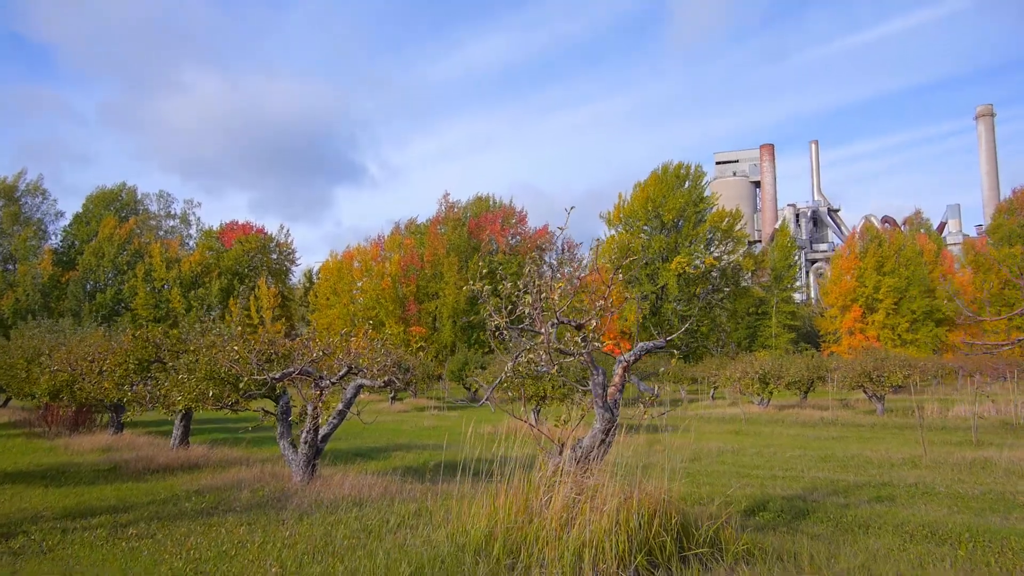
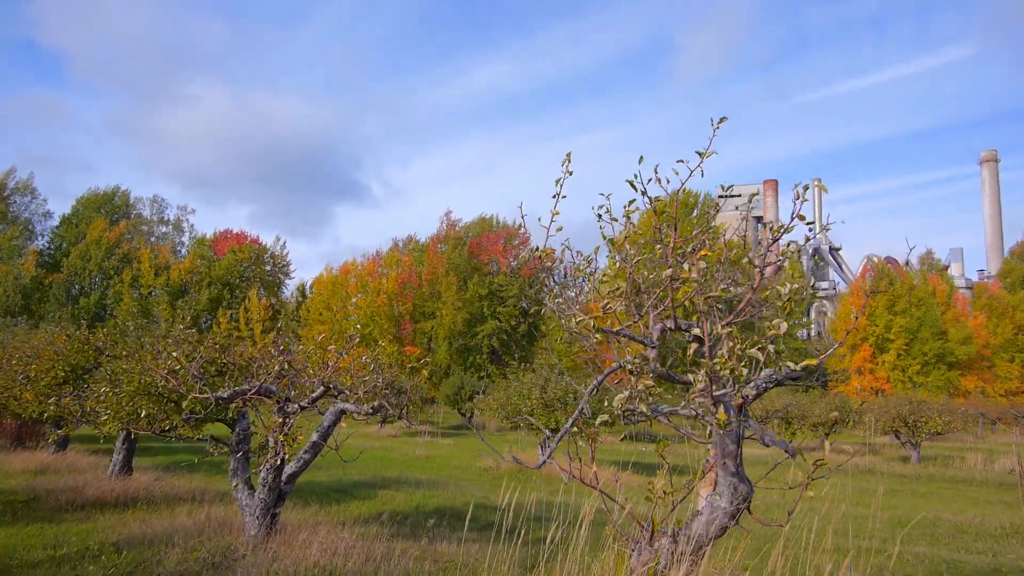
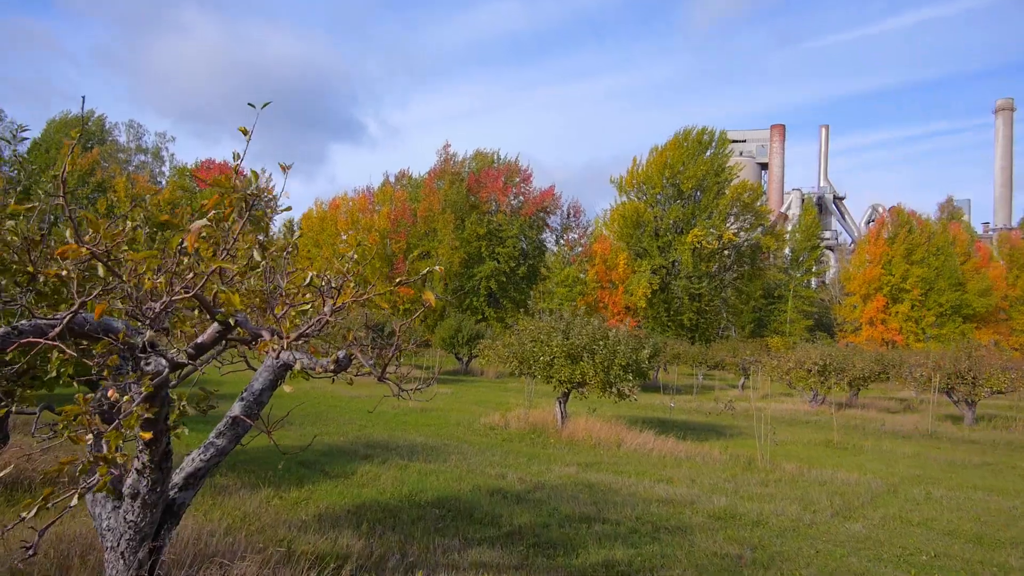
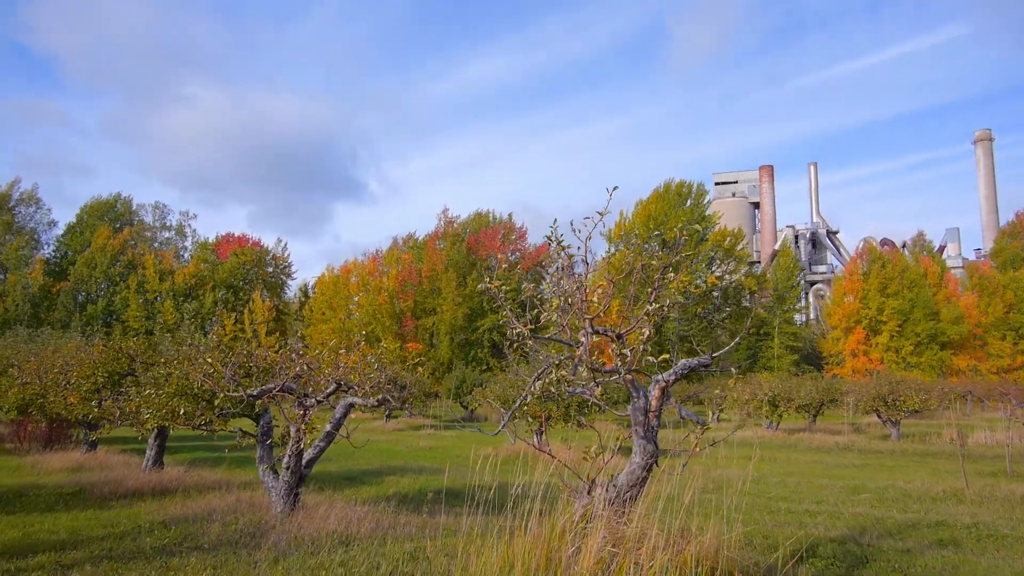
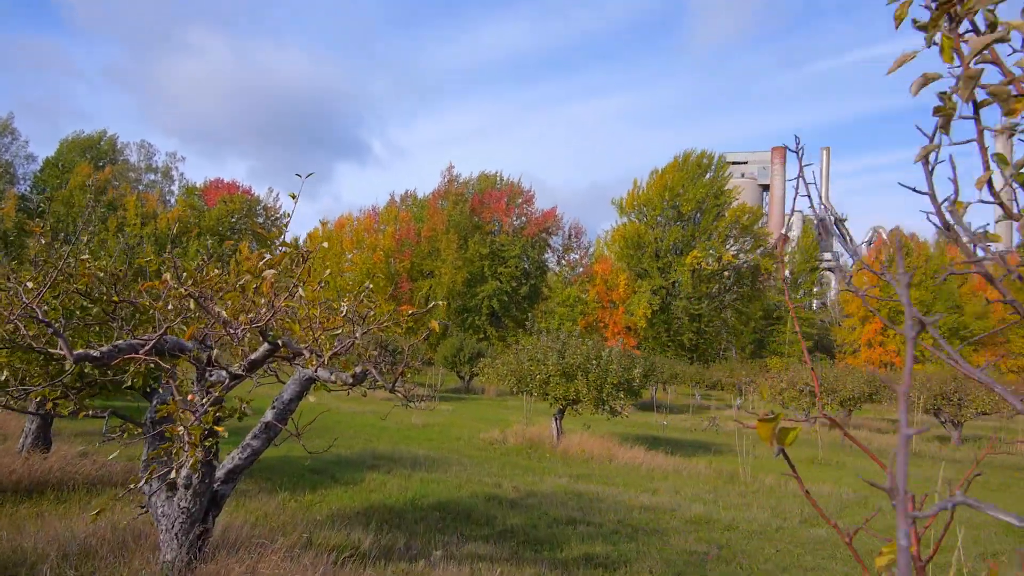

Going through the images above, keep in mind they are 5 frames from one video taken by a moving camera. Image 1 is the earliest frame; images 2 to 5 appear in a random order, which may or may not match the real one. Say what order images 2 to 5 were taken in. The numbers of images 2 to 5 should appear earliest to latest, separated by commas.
4, 2, 5, 3
